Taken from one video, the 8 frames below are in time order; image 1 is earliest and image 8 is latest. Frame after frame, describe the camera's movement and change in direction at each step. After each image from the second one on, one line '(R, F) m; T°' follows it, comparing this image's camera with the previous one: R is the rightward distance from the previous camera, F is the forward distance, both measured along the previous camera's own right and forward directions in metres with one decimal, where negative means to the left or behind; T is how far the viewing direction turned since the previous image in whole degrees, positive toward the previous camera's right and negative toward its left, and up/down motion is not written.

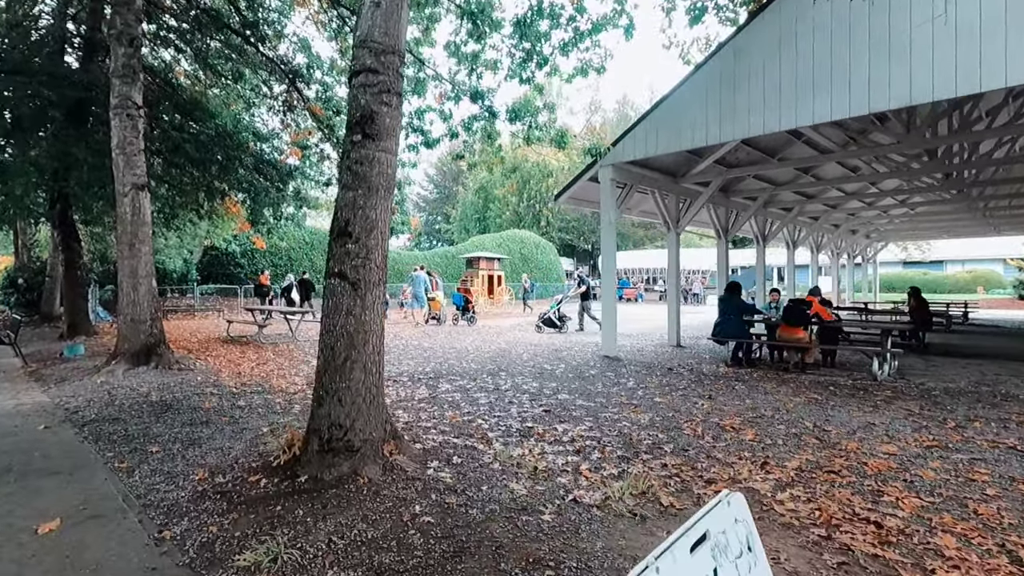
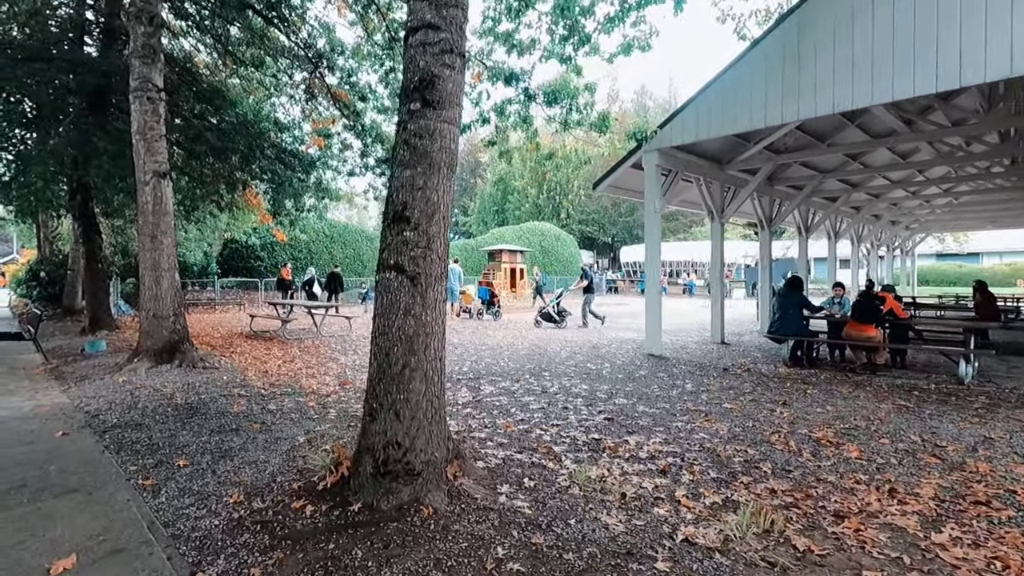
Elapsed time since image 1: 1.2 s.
(-0.4, +0.6) m; -1°
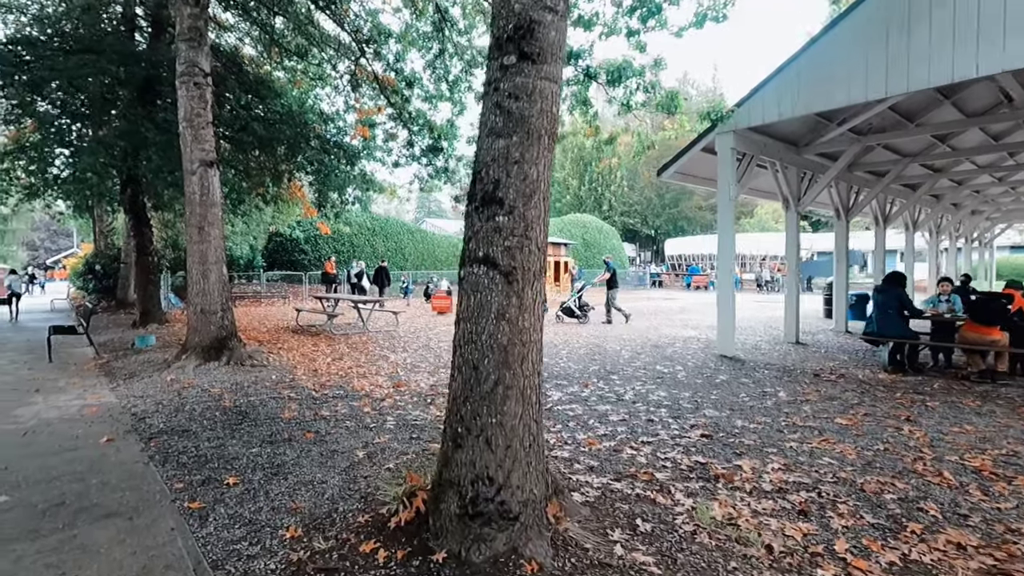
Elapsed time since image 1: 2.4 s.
(-0.4, +0.6) m; -4°
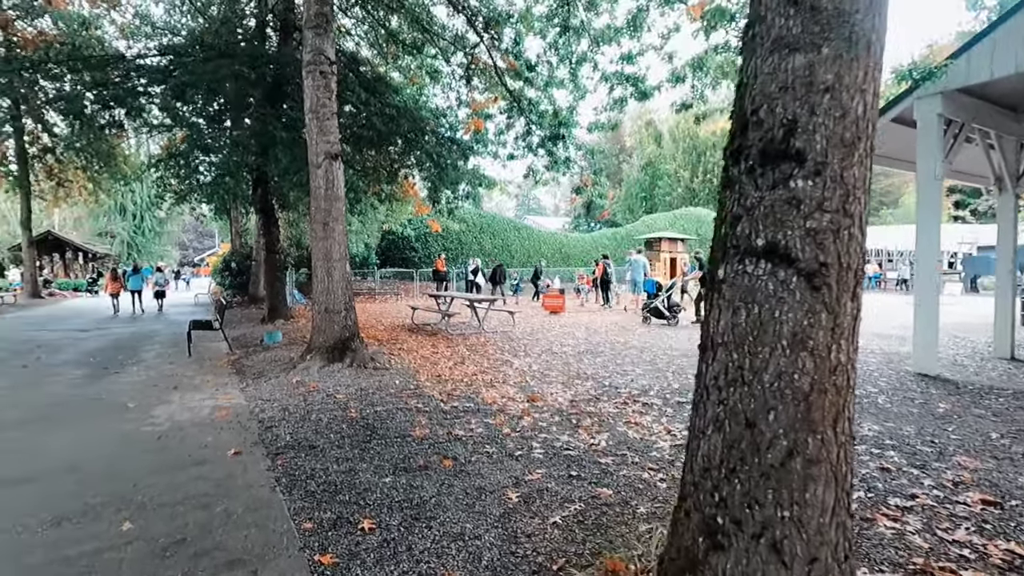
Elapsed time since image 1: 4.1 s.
(-0.6, +0.9) m; -10°
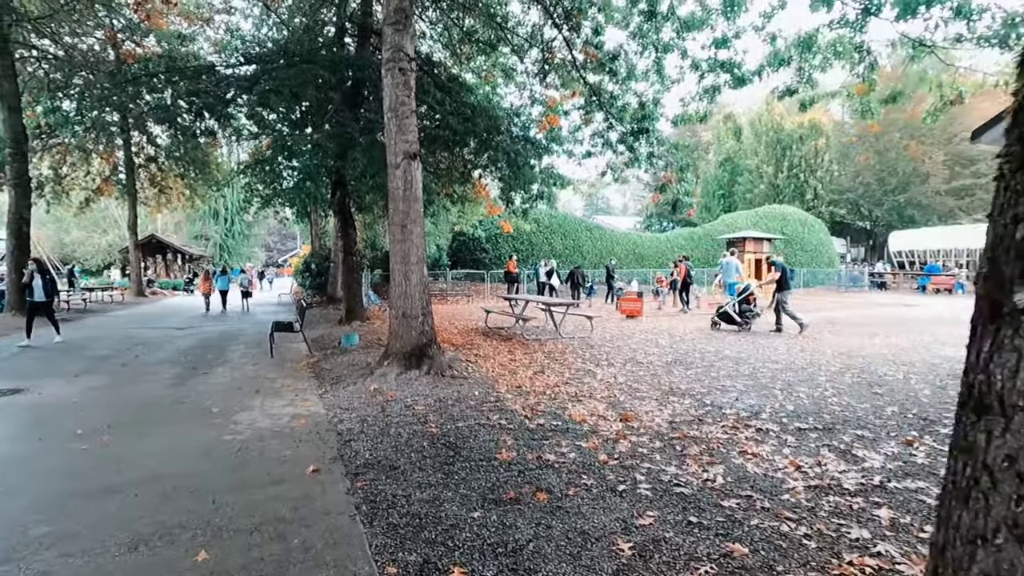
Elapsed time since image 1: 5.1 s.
(-0.2, +0.5) m; -7°
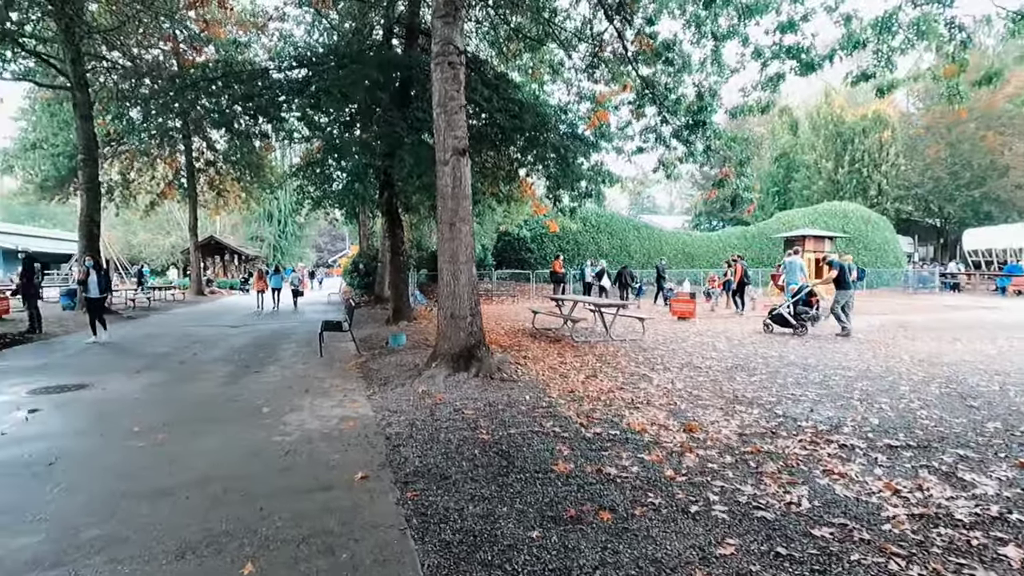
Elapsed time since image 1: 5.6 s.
(-0.1, +0.3) m; -5°
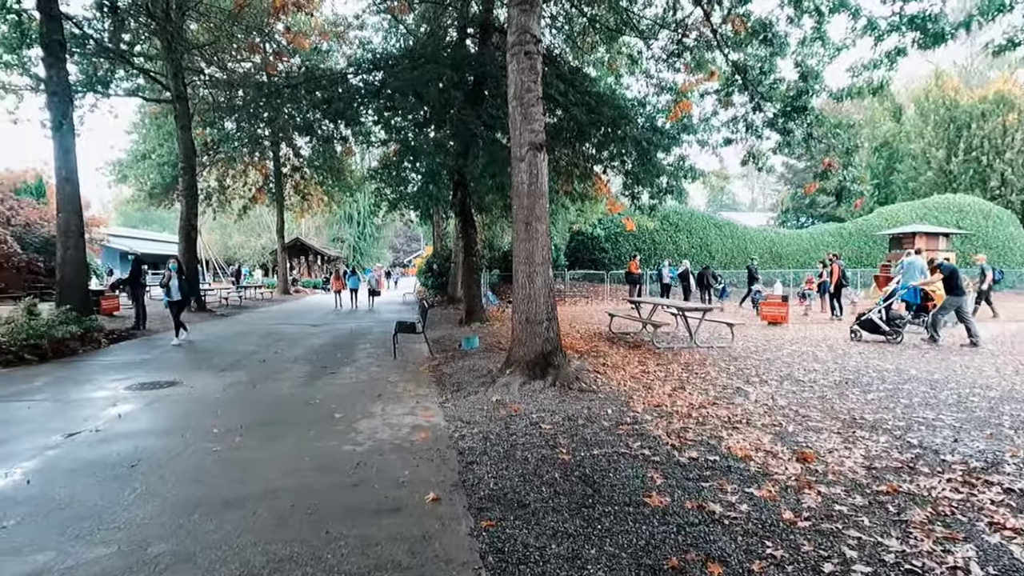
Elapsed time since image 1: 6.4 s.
(-0.1, +0.4) m; -8°
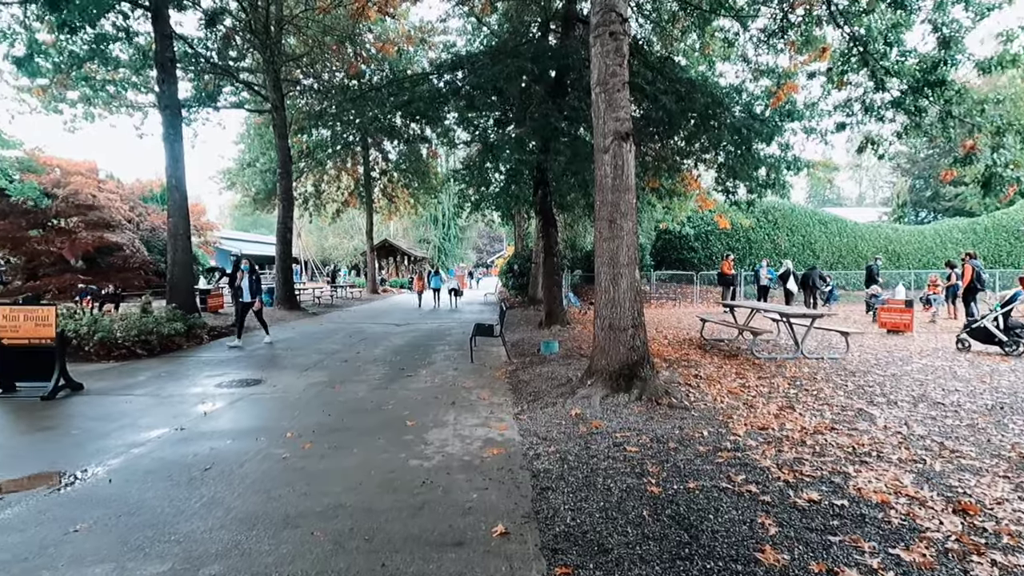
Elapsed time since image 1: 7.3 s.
(0.0, +0.5) m; -9°
